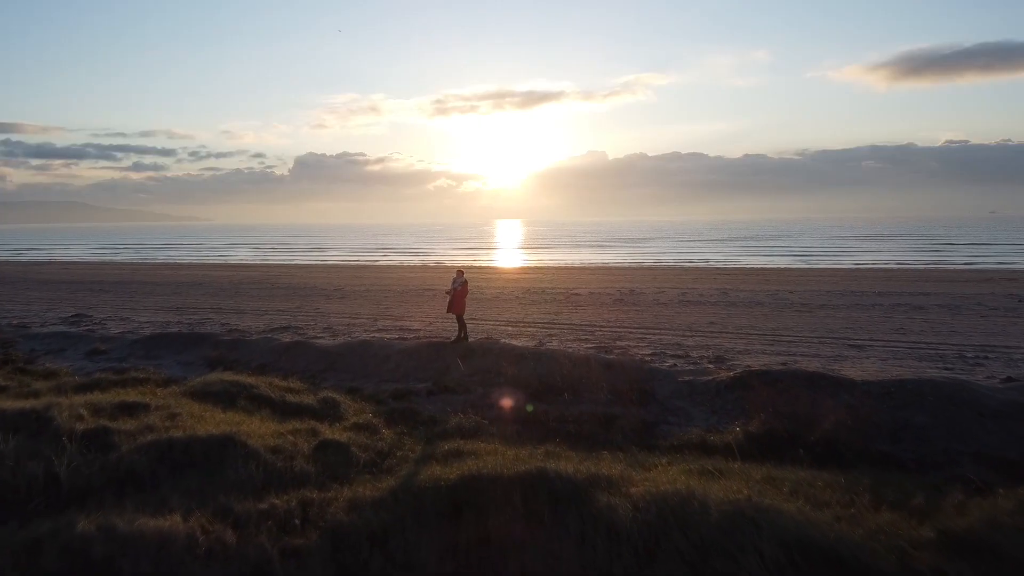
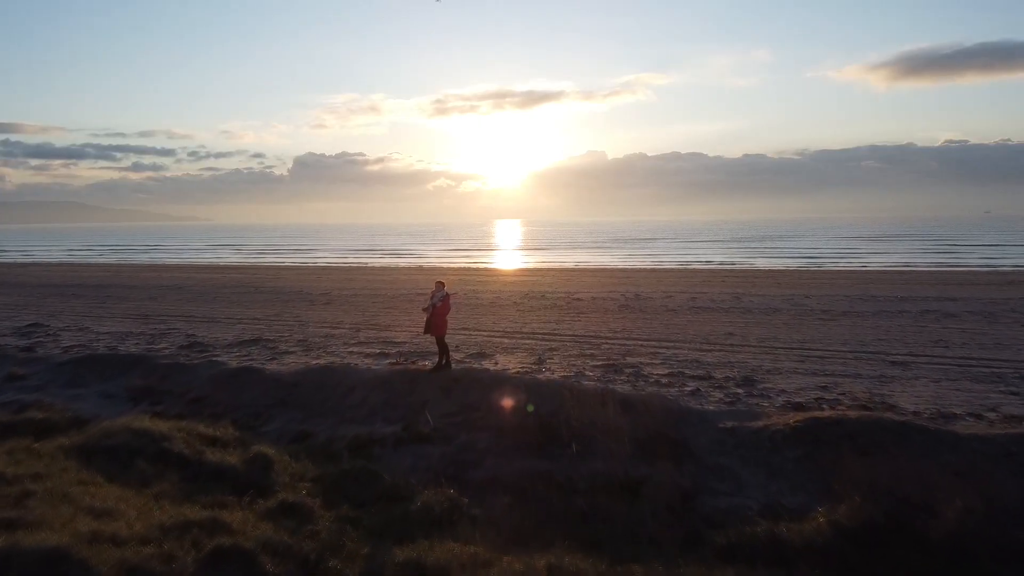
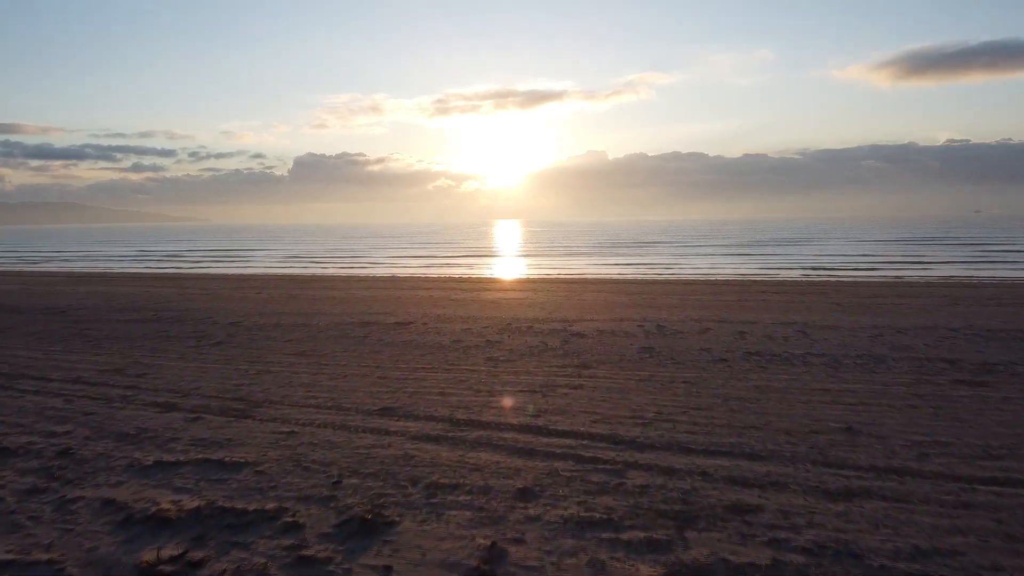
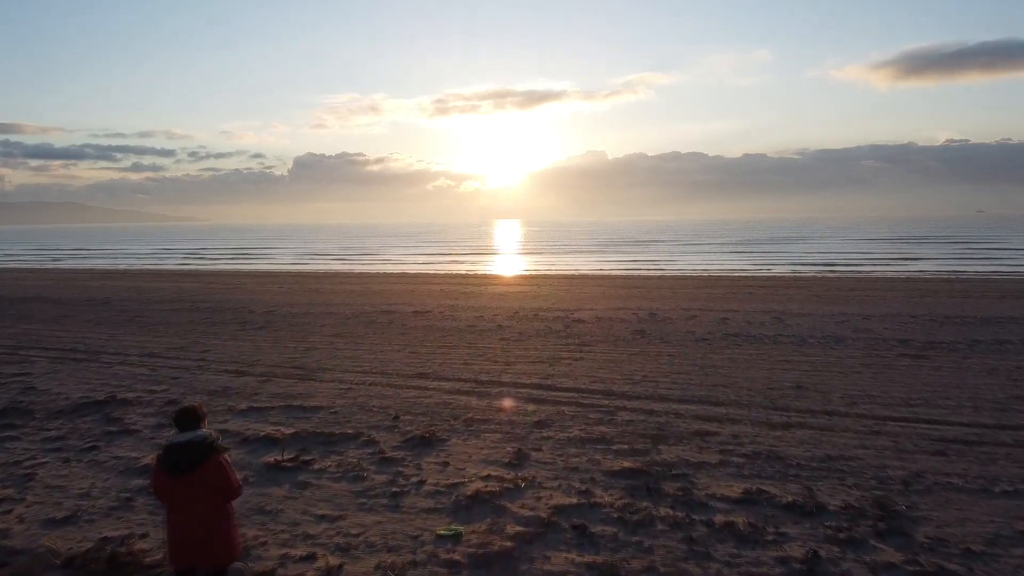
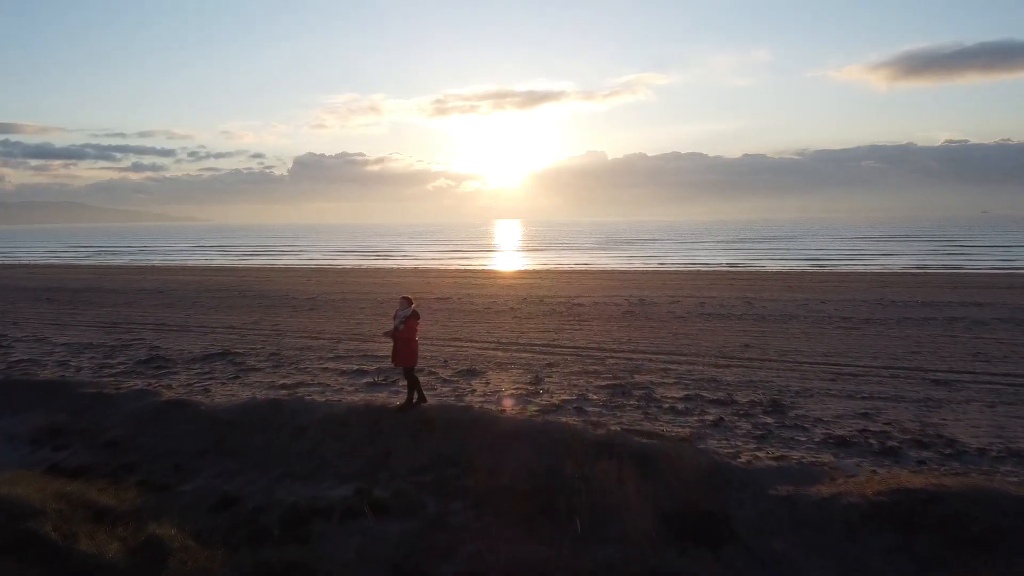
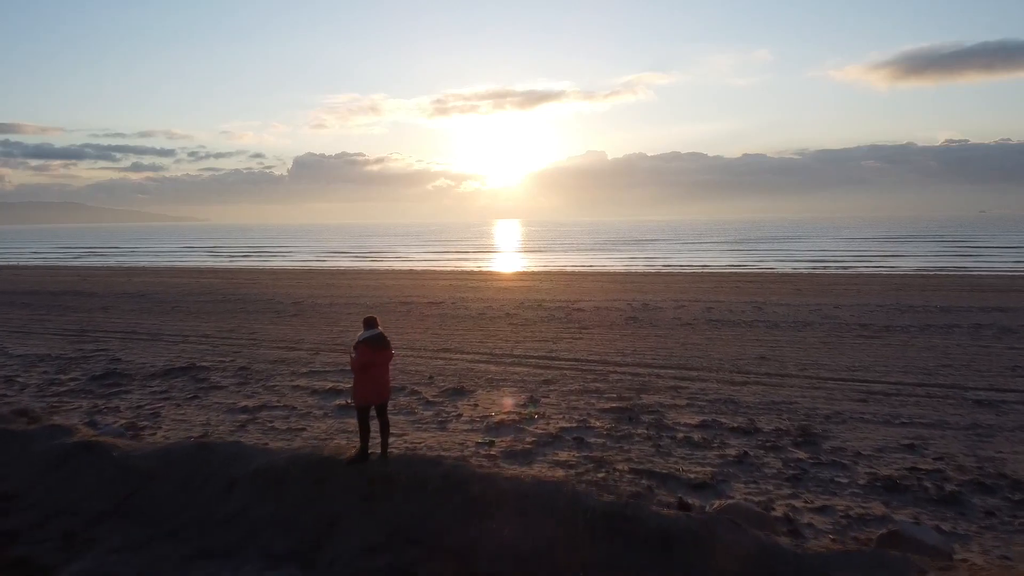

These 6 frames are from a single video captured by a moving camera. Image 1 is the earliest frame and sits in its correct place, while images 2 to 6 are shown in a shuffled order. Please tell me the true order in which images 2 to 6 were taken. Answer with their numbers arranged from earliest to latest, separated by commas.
2, 5, 6, 4, 3
